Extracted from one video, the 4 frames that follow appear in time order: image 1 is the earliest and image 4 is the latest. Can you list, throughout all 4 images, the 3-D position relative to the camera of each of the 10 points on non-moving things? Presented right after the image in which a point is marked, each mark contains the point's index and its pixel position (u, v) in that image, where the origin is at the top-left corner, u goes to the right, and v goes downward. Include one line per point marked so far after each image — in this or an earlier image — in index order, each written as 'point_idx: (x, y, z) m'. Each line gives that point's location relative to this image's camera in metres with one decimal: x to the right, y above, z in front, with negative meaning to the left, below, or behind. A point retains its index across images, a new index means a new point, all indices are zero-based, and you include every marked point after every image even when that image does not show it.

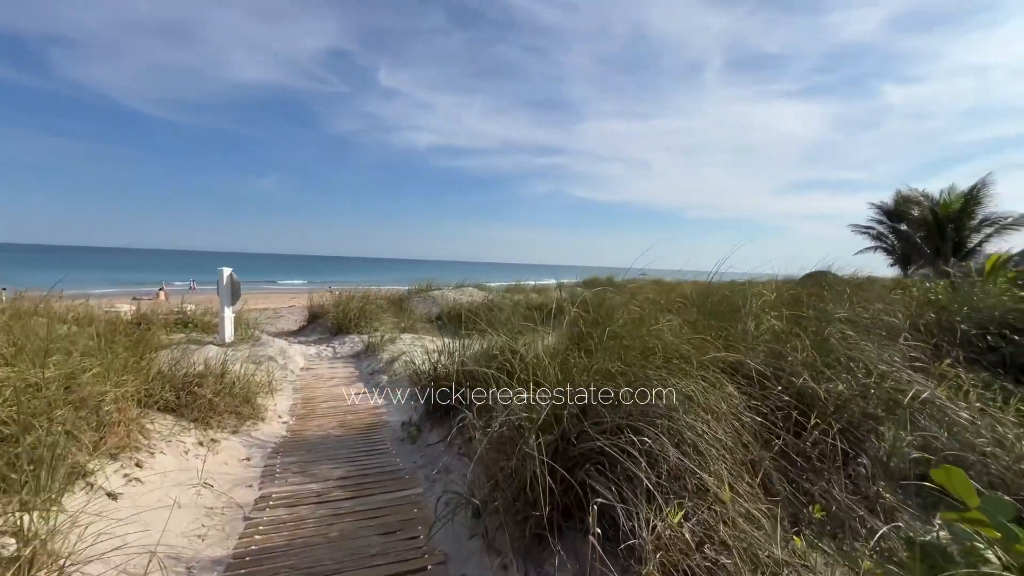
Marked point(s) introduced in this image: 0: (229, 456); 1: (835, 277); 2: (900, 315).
0: (-1.9, -1.1, +3.0) m
1: (+4.6, +0.2, +6.5) m
2: (+4.3, -0.3, +5.1) m
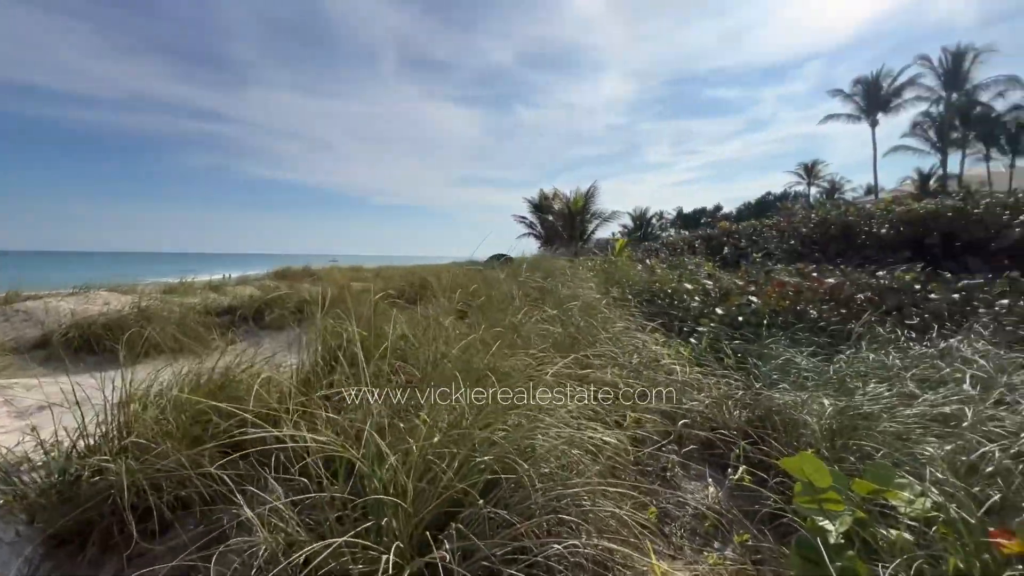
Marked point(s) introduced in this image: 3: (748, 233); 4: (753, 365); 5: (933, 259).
0: (-2.5, -1.3, +0.6) m
1: (+0.4, +0.4, +7.3) m
2: (+1.1, 0.0, +6.0) m
3: (+5.5, +1.3, +10.6) m
4: (+2.3, -0.7, +4.3) m
5: (+7.8, +0.5, +8.3) m
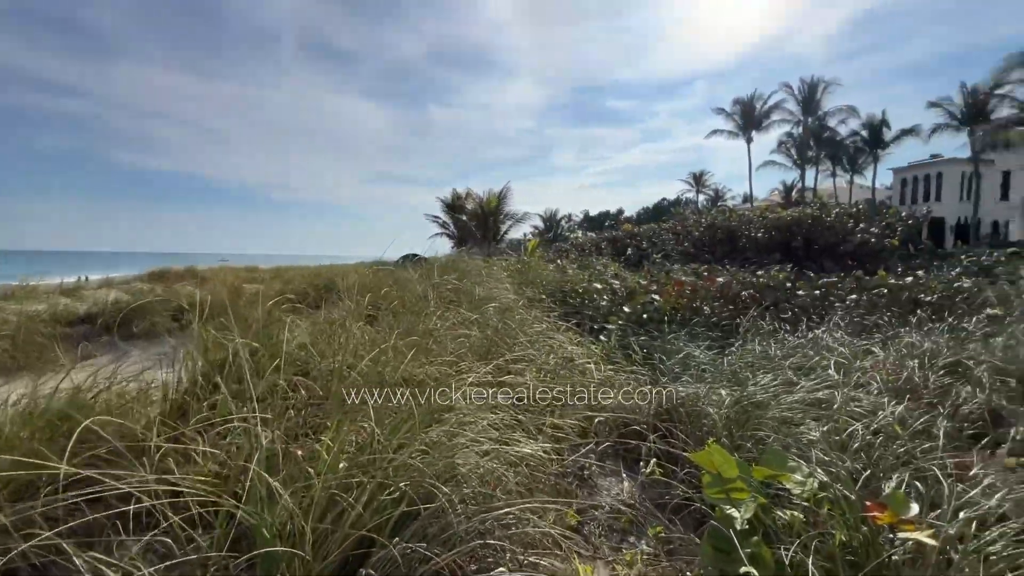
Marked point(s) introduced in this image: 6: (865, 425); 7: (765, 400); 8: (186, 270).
0: (-2.5, -1.3, +0.1) m
1: (-0.9, +0.4, +7.2) m
2: (0.0, 0.0, +6.0) m
3: (+3.4, +1.3, +11.3) m
4: (+1.5, -0.7, +4.5) m
5: (+6.1, +0.6, +9.6) m
6: (+2.0, -0.8, +2.6) m
7: (+1.6, -0.7, +2.9) m
8: (-6.3, +0.4, +8.8) m
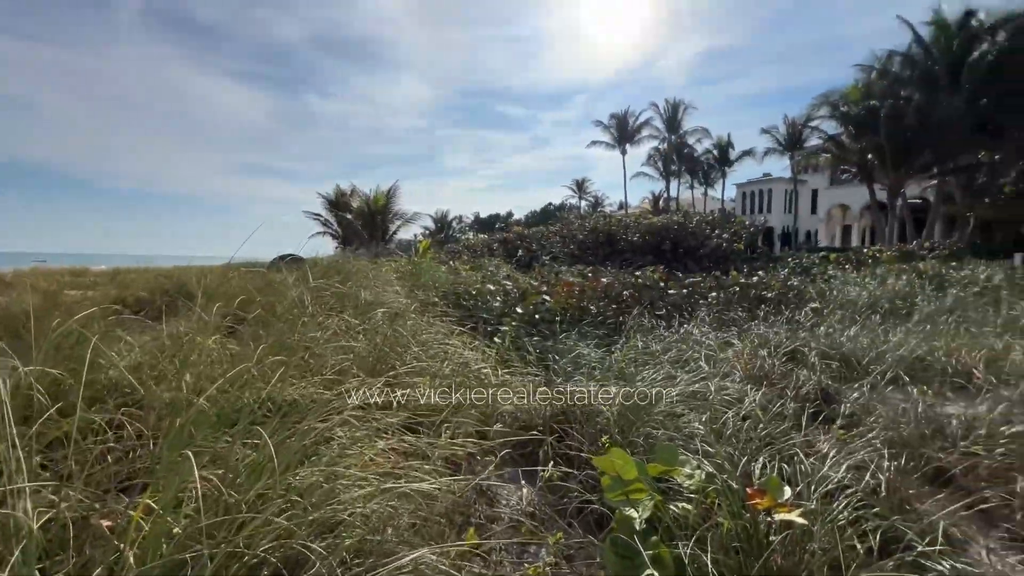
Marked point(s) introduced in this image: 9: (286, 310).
0: (-2.4, -1.4, -0.7) m
1: (-2.6, +0.4, +6.6) m
2: (-1.4, -0.1, +5.7) m
3: (+0.7, +1.3, +11.7) m
4: (+0.4, -0.7, +4.6) m
5: (+3.7, +0.6, +10.6) m
6: (+1.4, -0.8, +2.8) m
7: (+1.0, -0.7, +3.1) m
8: (-8.2, +0.2, +6.9) m
9: (-1.7, -0.2, +3.3) m
